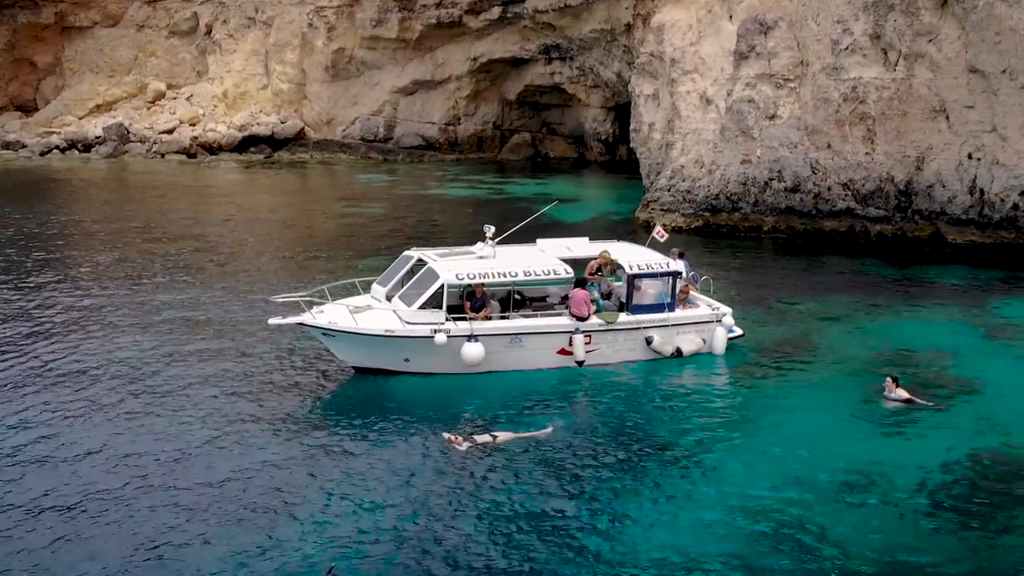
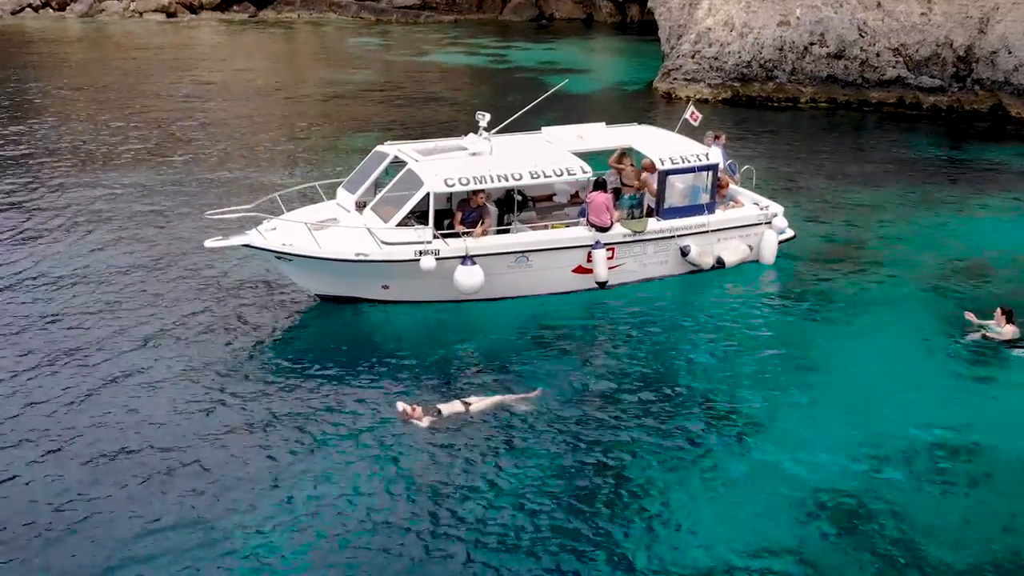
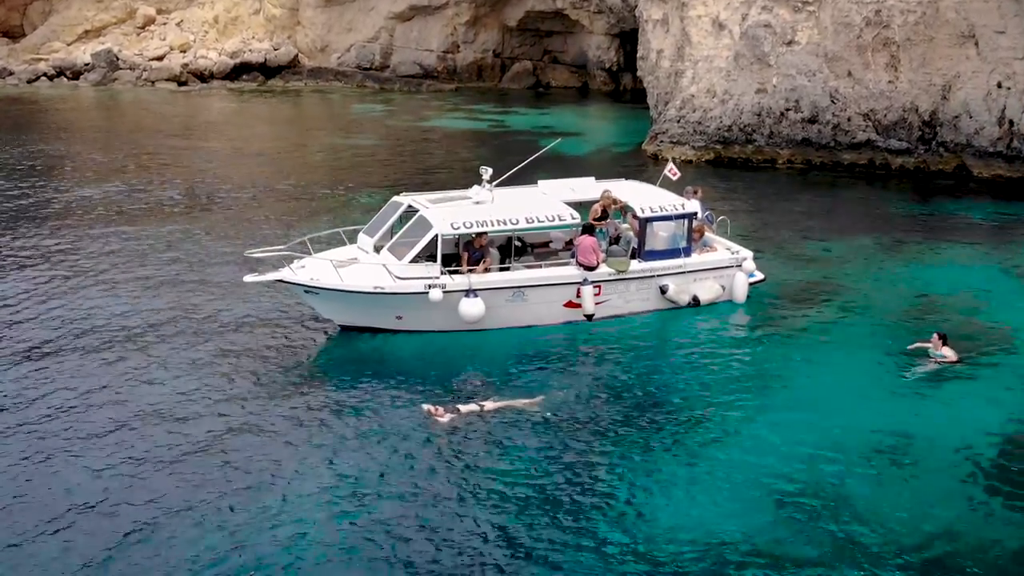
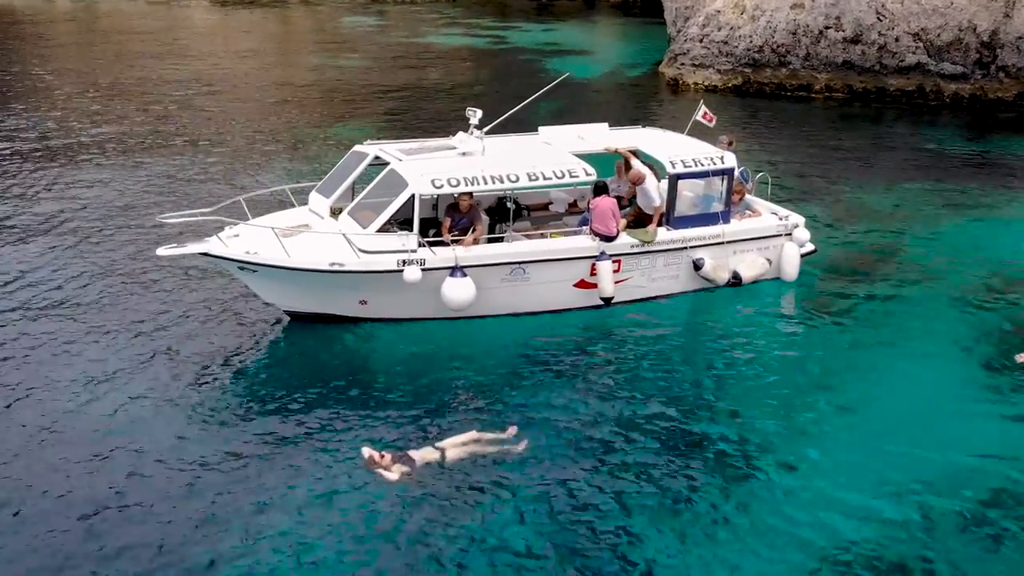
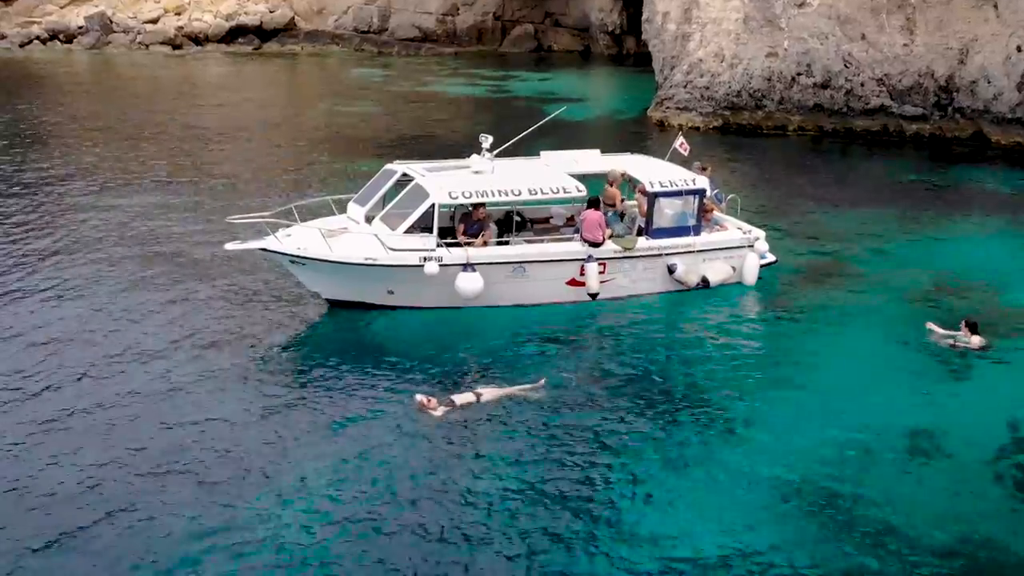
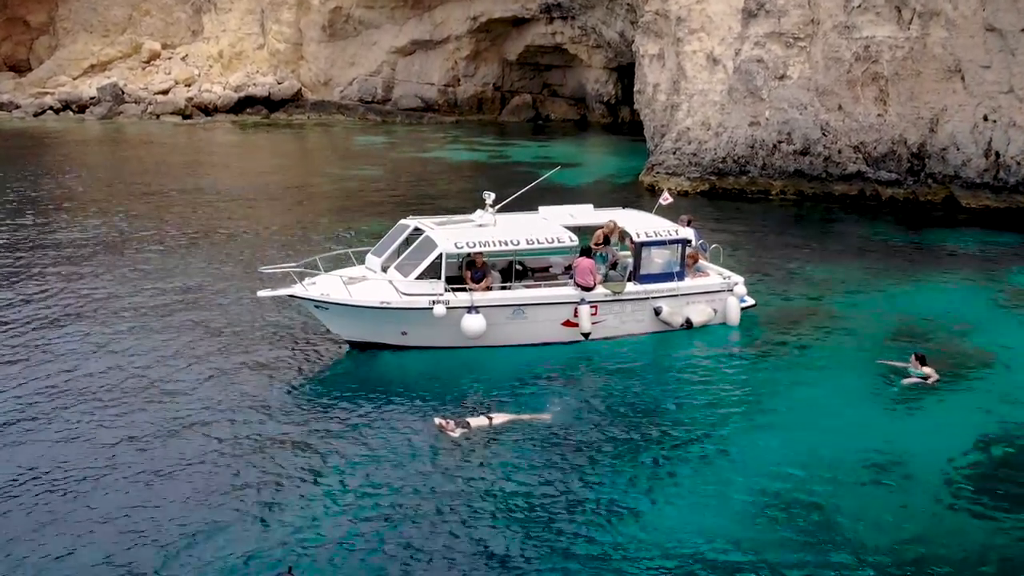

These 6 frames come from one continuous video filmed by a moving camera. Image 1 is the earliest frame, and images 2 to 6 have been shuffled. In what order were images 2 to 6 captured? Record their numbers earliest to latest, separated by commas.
6, 3, 5, 2, 4
